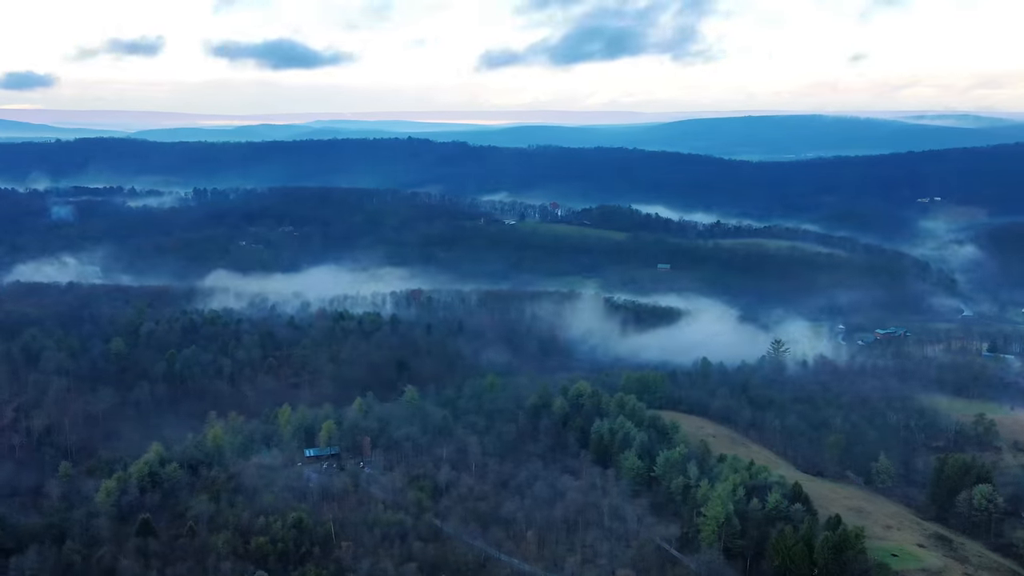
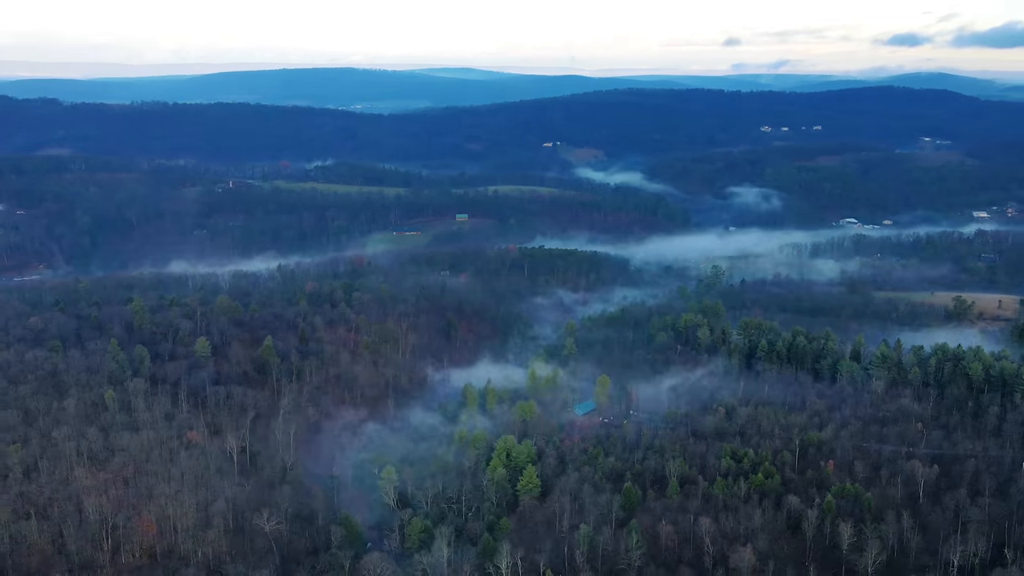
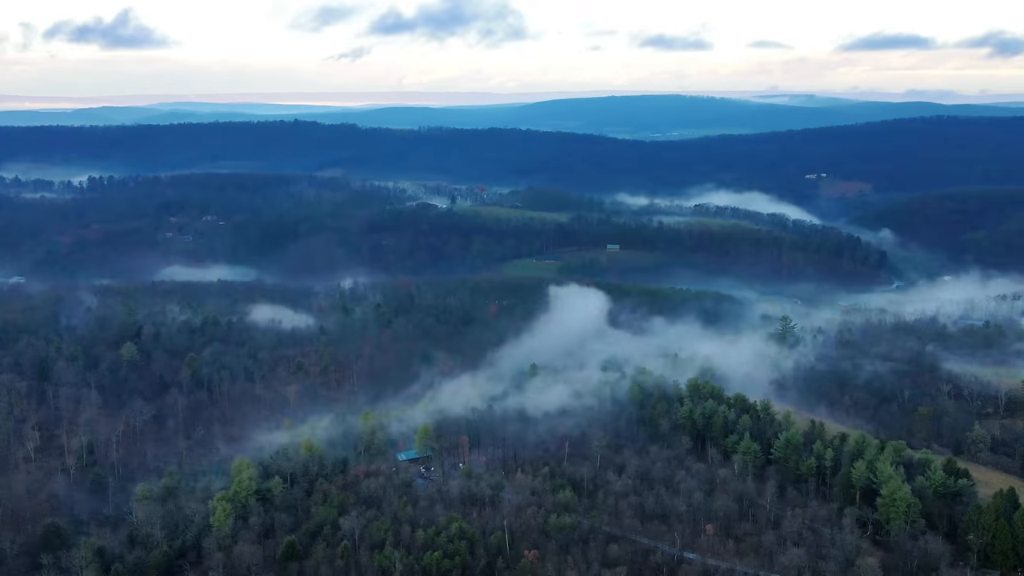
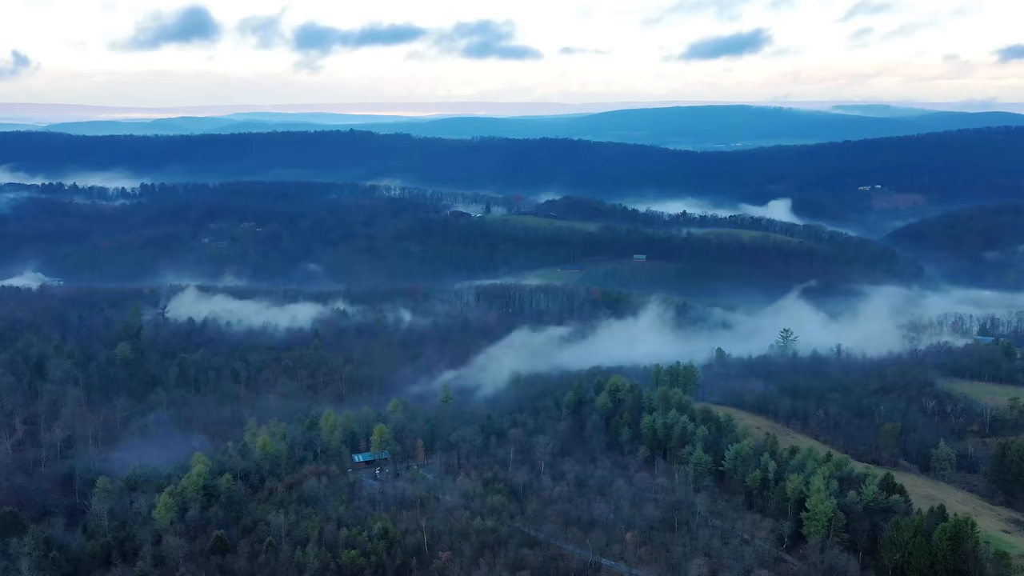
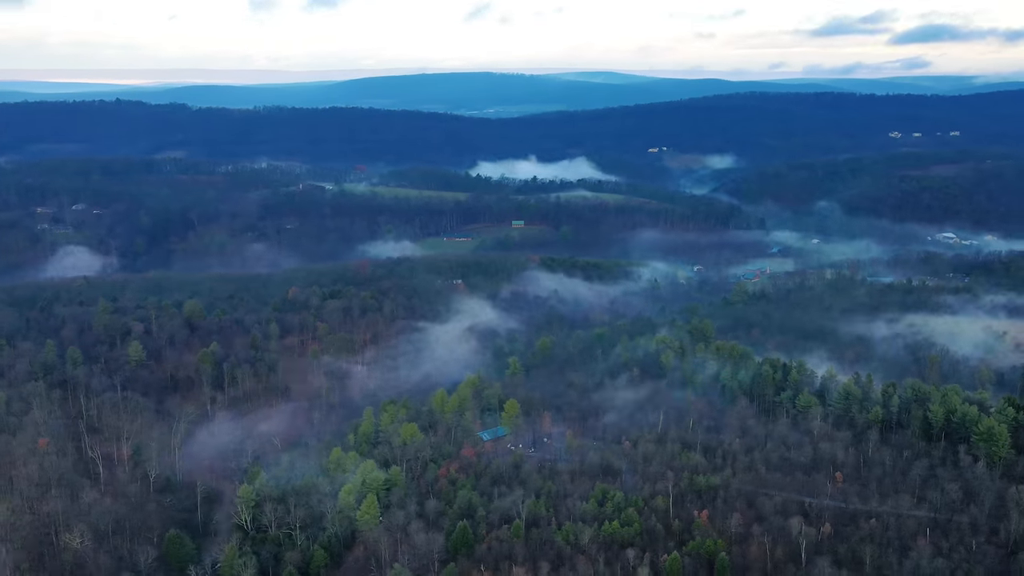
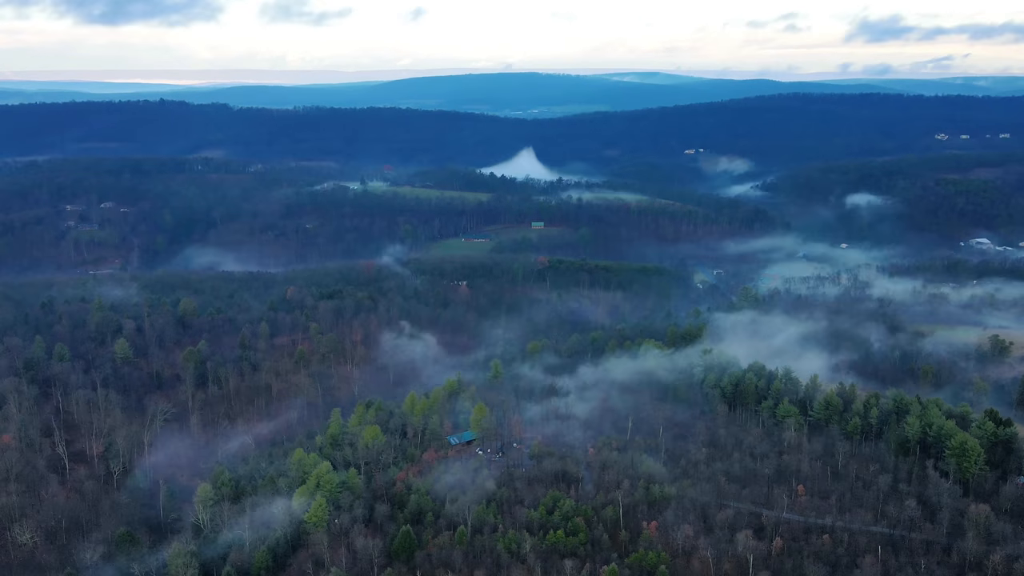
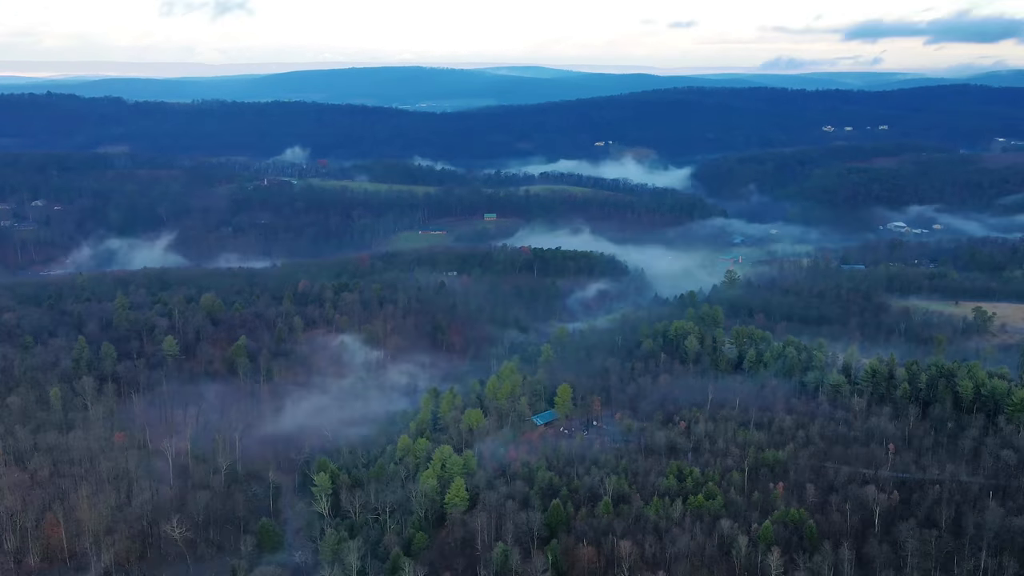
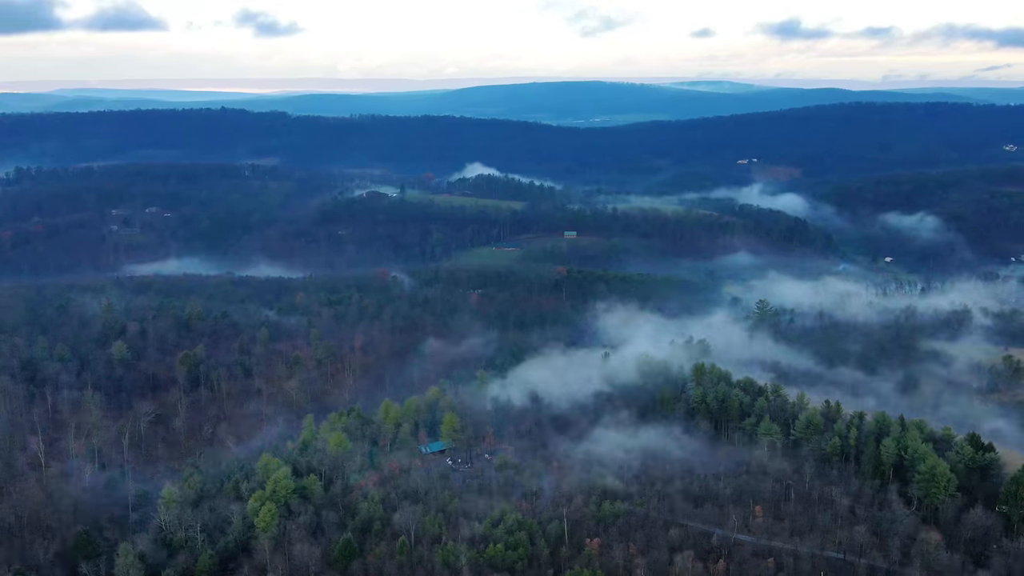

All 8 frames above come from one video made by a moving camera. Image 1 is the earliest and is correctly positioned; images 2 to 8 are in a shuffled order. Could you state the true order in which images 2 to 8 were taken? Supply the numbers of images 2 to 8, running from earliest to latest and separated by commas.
4, 3, 8, 6, 5, 7, 2
